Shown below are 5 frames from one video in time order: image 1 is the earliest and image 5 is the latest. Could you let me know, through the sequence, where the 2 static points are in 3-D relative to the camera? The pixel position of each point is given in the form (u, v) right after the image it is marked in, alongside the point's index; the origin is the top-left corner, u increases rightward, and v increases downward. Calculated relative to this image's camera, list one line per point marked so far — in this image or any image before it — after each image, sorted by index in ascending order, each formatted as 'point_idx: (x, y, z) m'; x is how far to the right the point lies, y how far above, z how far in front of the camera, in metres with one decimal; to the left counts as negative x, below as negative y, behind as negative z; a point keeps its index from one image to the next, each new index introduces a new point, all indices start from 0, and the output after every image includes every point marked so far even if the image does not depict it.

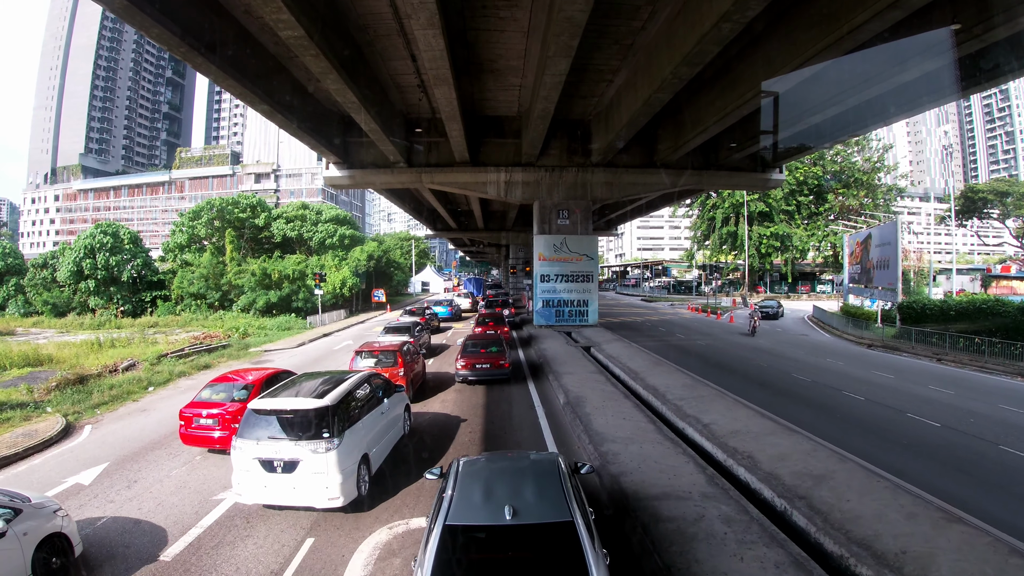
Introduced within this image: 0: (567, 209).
0: (+2.5, +3.5, +19.9) m
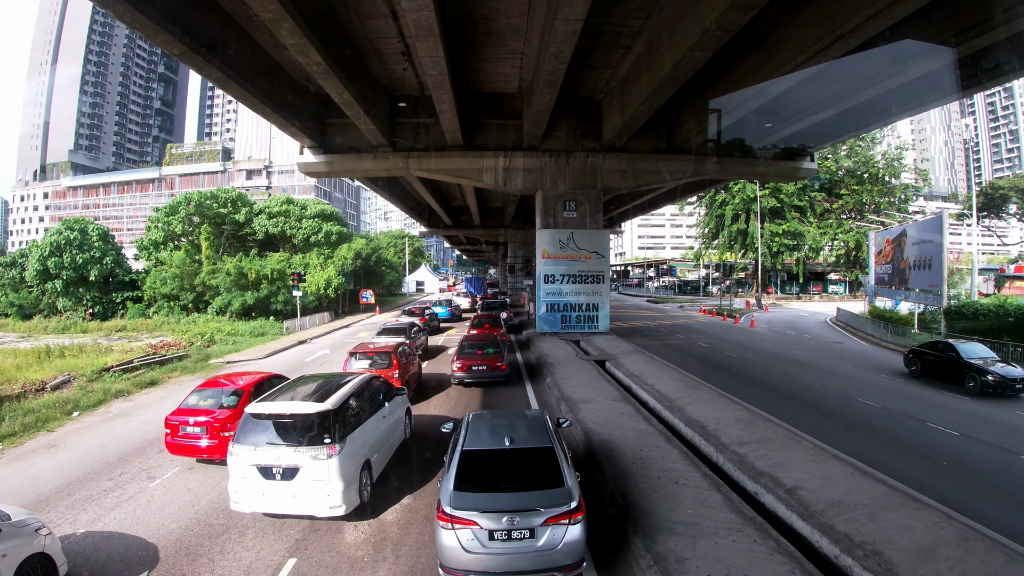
0: (+2.5, +3.4, +18.2) m
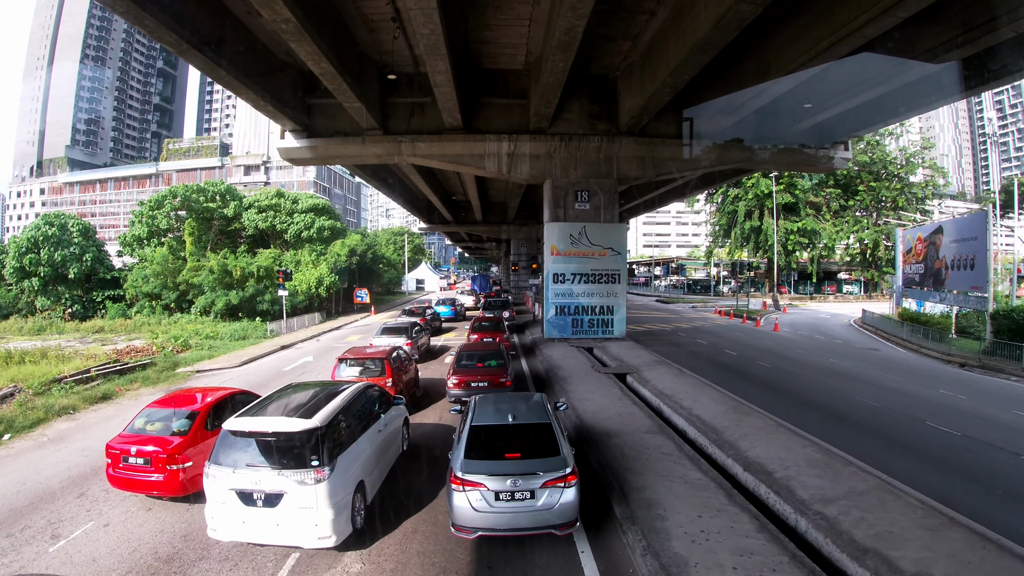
0: (+2.6, +3.4, +17.0) m
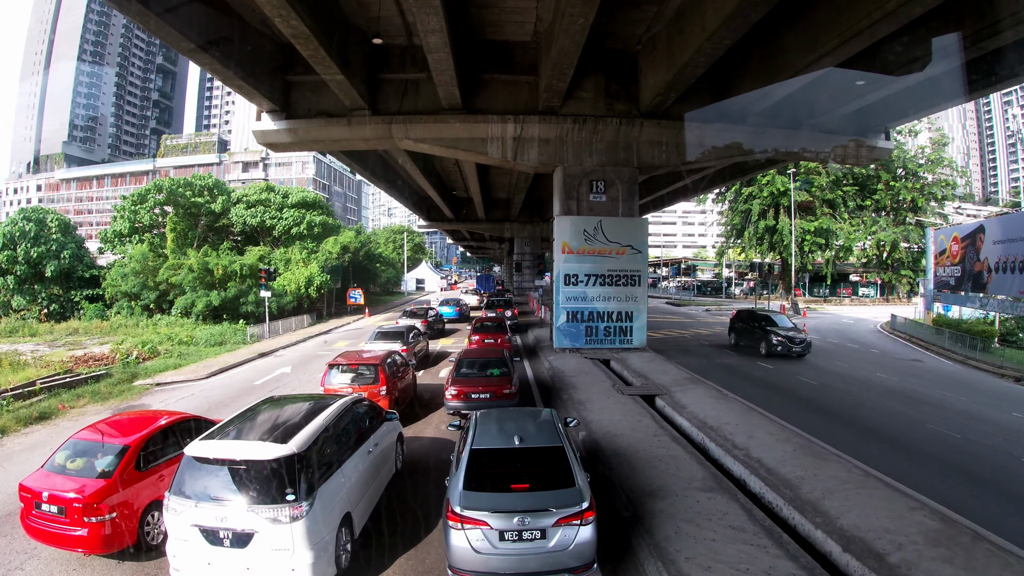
0: (+2.7, +3.4, +15.7) m
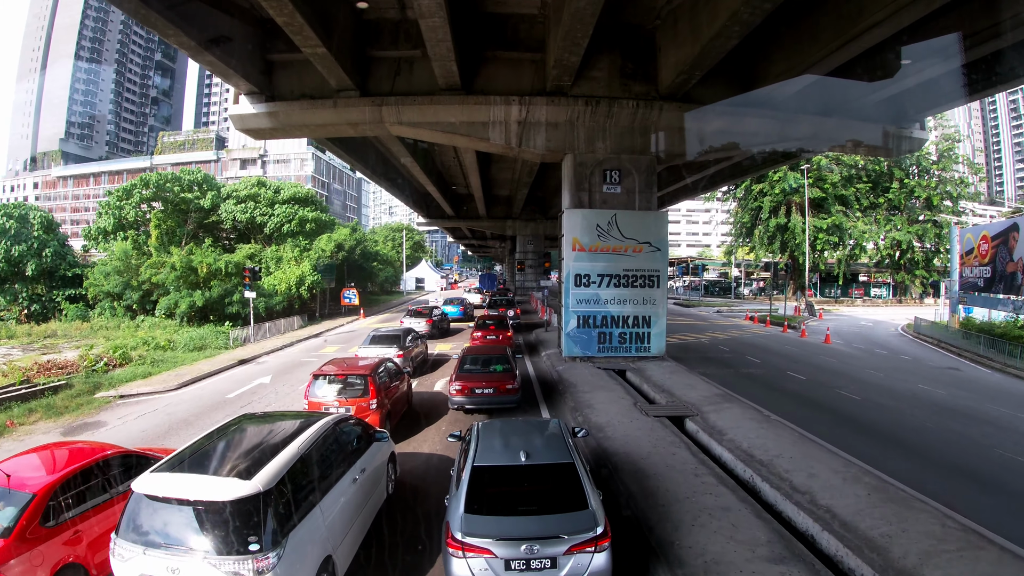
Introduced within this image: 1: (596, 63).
0: (+2.8, +3.4, +14.8) m
1: (+2.0, +5.6, +13.0) m
